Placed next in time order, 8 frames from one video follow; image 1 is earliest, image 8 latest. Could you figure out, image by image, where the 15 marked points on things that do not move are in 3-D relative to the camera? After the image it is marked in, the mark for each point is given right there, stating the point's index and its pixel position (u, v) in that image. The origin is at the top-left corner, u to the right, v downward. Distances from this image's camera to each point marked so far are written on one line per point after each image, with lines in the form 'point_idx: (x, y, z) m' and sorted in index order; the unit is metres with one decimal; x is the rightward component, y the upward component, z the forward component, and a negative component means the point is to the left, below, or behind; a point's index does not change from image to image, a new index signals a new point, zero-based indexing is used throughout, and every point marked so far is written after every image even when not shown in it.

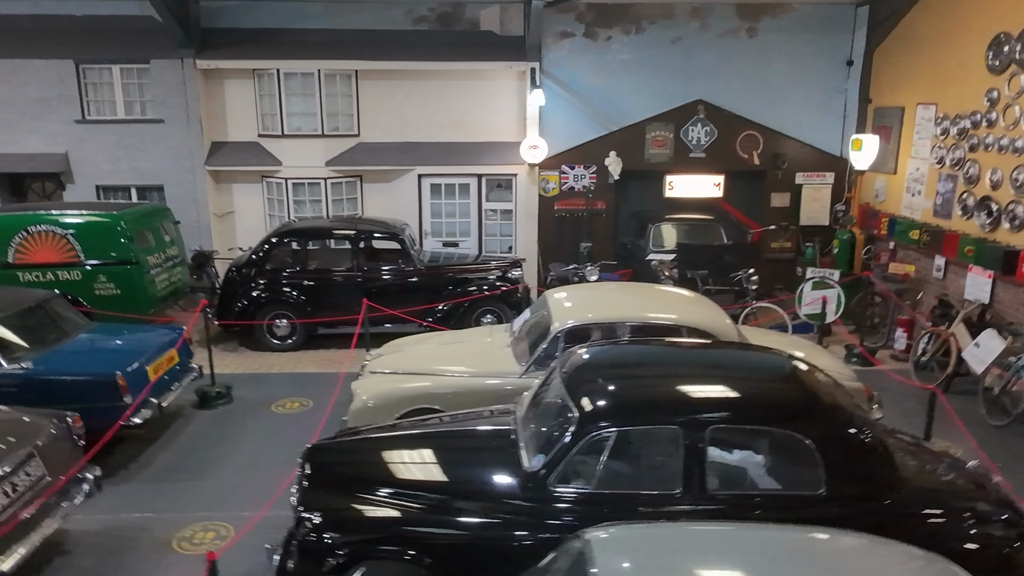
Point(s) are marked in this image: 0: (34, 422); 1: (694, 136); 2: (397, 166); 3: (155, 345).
0: (-3.1, -0.9, +5.6) m
1: (+2.6, +2.1, +12.4) m
2: (-1.6, +1.7, +12.3) m
3: (-3.1, -0.5, +7.5) m
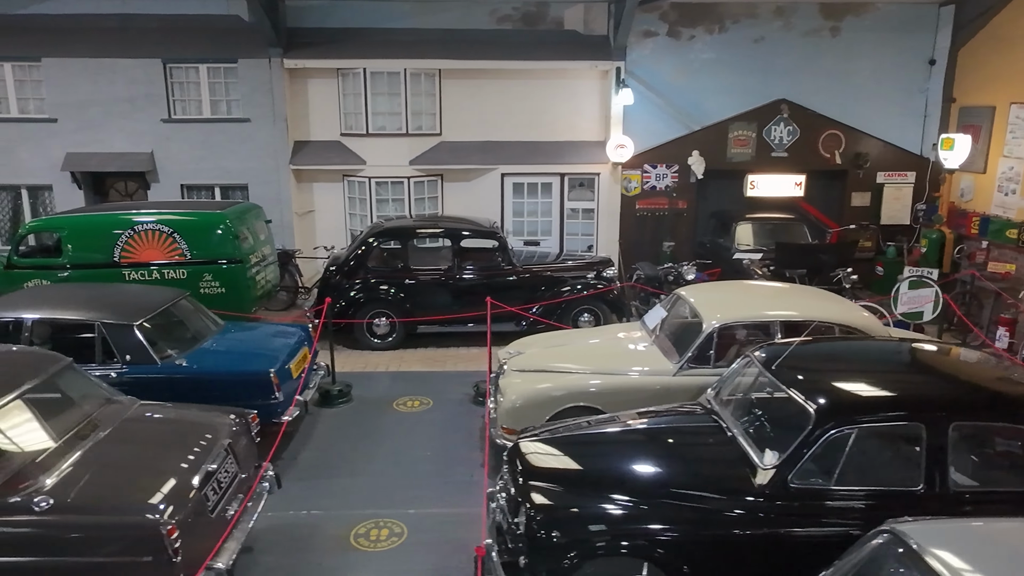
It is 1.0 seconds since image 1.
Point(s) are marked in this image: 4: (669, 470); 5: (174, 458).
0: (-1.9, -0.8, +5.6) m
1: (+3.7, +2.2, +12.4) m
2: (-0.4, +1.7, +12.3) m
3: (-1.9, -0.5, +7.5) m
4: (+0.8, -1.0, +4.7) m
5: (-1.9, -1.0, +4.9) m
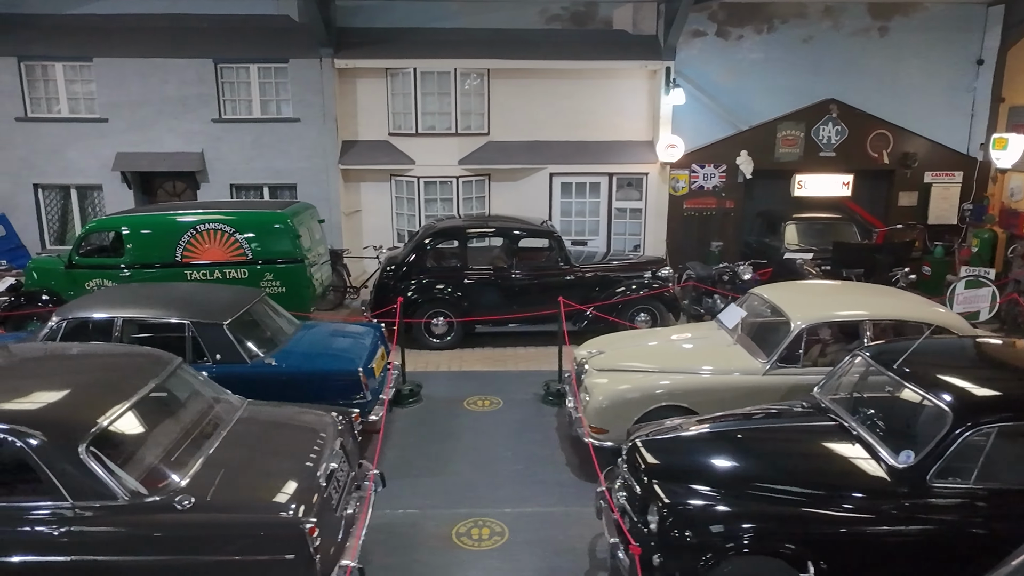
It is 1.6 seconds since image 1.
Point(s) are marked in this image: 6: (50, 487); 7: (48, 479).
0: (-1.2, -0.8, +5.6) m
1: (+4.4, +2.2, +12.4) m
2: (+0.3, +1.7, +12.3) m
3: (-1.2, -0.5, +7.5) m
4: (+1.5, -1.0, +4.7) m
5: (-1.3, -1.0, +4.9) m
6: (-2.2, -1.0, +4.2) m
7: (-2.2, -0.9, +4.2) m
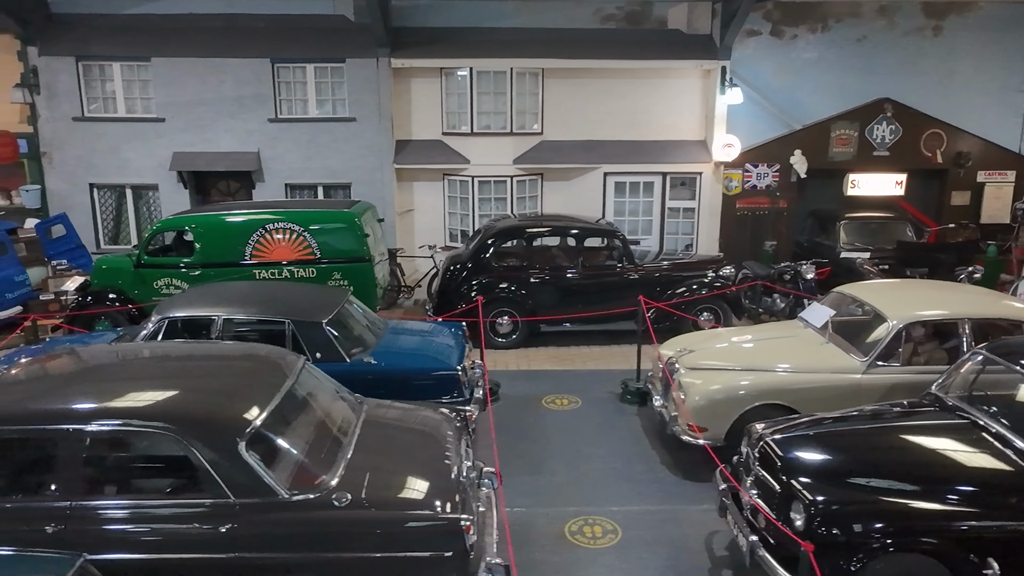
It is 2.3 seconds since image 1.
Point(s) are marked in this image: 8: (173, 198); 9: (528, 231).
0: (-0.5, -0.8, +5.6) m
1: (+5.2, +2.2, +12.4) m
2: (+1.0, +1.7, +12.3) m
3: (-0.5, -0.5, +7.5) m
4: (+2.3, -0.9, +4.8) m
5: (-0.5, -0.9, +4.9) m
6: (-1.4, -0.9, +4.2) m
7: (-1.5, -0.9, +4.2) m
8: (-4.7, +1.2, +12.2) m
9: (+0.2, +0.7, +10.6) m
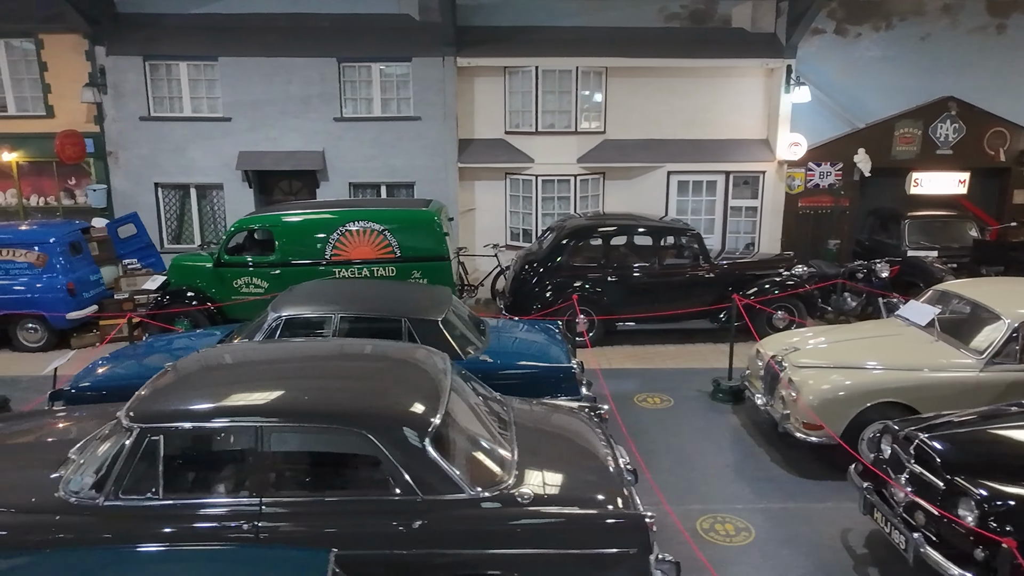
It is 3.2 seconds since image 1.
0: (+0.4, -0.8, +5.6) m
1: (+6.1, +2.2, +12.4) m
2: (+1.9, +1.7, +12.3) m
3: (+0.4, -0.5, +7.5) m
4: (+3.1, -0.9, +4.7) m
5: (+0.4, -0.9, +4.9) m
6: (-0.6, -0.9, +4.2) m
7: (-0.6, -0.9, +4.2) m
8: (-3.8, +1.3, +12.2) m
9: (+1.1, +0.7, +10.6) m
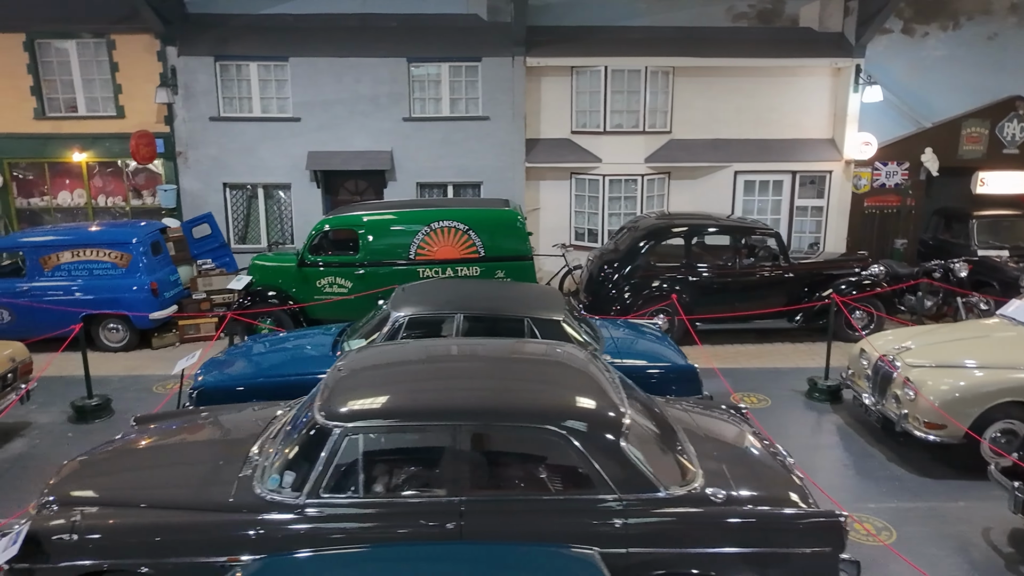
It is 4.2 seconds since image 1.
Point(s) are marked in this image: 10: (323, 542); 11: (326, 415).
0: (+1.3, -0.8, +5.6) m
1: (+7.0, +2.2, +12.4) m
2: (+2.9, +1.7, +12.3) m
3: (+1.4, -0.5, +7.5) m
4: (+4.1, -0.9, +4.7) m
5: (+1.3, -0.9, +4.9) m
6: (+0.4, -0.9, +4.2) m
7: (+0.3, -0.9, +4.2) m
8: (-2.9, +1.3, +12.2) m
9: (+2.0, +0.7, +10.6) m
10: (-0.8, -1.2, +4.0) m
11: (-0.9, -0.6, +4.2) m
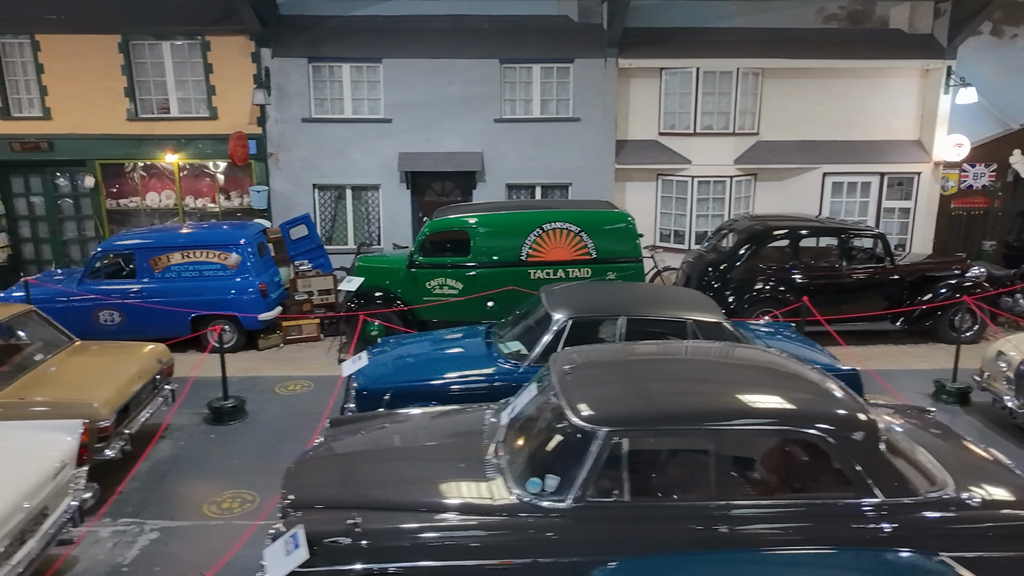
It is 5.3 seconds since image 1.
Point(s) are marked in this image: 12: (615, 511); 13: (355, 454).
0: (+2.5, -0.8, +5.6) m
1: (+8.3, +2.2, +12.4) m
2: (+4.1, +1.7, +12.3) m
3: (+2.6, -0.5, +7.5) m
4: (+5.3, -0.9, +4.7) m
5: (+2.5, -0.9, +4.9) m
6: (+1.6, -0.9, +4.2) m
7: (+1.6, -0.9, +4.2) m
8: (-1.6, +1.2, +12.2) m
9: (+3.2, +0.7, +10.6) m
10: (+0.4, -1.2, +4.0) m
11: (+0.3, -0.6, +4.2) m
12: (+0.4, -1.0, +4.0) m
13: (-0.8, -0.9, +4.7) m
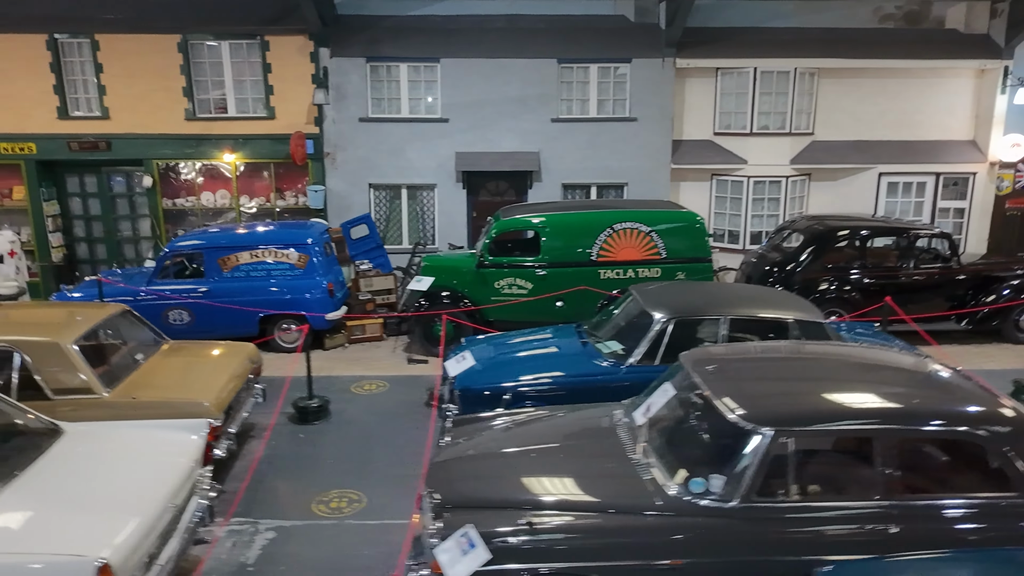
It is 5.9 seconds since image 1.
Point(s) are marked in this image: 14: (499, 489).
0: (+3.3, -0.8, +5.6) m
1: (+9.0, +2.2, +12.4) m
2: (+4.9, +1.7, +12.3) m
3: (+3.4, -0.5, +7.5) m
4: (+6.1, -0.9, +4.7) m
5: (+3.3, -0.9, +4.9) m
6: (+2.4, -0.9, +4.2) m
7: (+2.3, -0.9, +4.2) m
8: (-0.9, +1.2, +12.2) m
9: (+4.0, +0.7, +10.6) m
10: (+1.2, -1.2, +4.0) m
11: (+1.1, -0.6, +4.2) m
12: (+1.2, -1.0, +4.0) m
13: (-0.1, -0.9, +4.7) m
14: (-0.1, -1.0, +4.2) m
